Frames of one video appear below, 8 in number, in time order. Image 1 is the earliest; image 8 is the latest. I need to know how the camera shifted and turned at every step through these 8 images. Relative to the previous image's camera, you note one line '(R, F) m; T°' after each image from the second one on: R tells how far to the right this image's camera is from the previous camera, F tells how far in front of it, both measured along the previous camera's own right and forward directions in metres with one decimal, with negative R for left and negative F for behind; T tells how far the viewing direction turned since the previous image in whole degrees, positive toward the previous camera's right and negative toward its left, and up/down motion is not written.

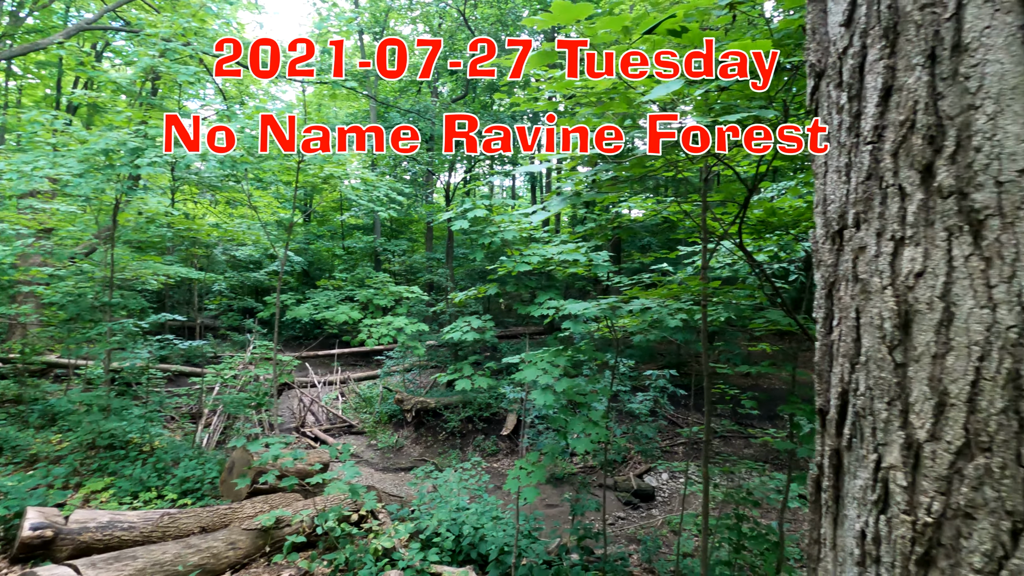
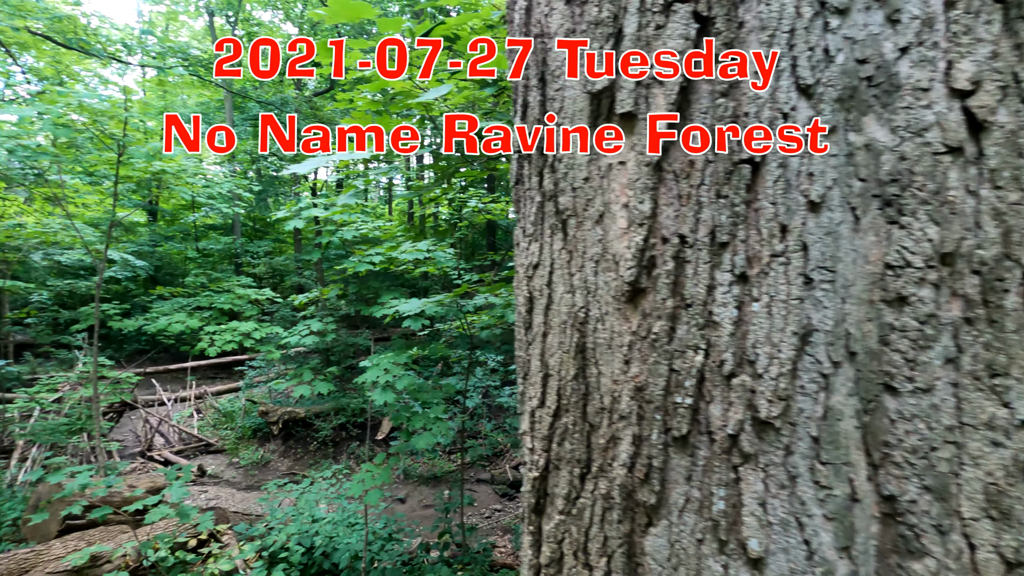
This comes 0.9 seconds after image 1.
(+1.3, -0.3) m; +11°
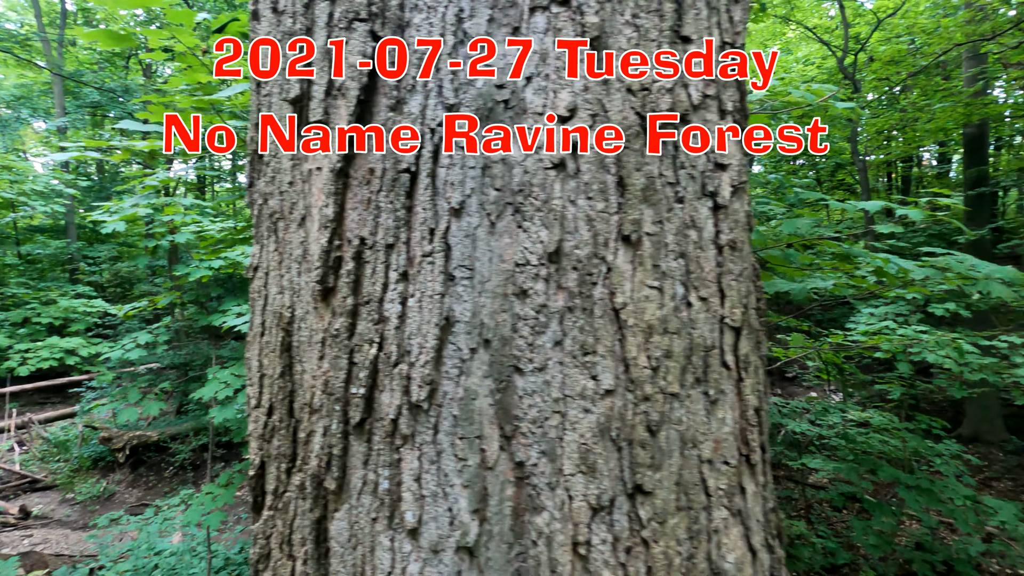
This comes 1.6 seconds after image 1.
(+1.0, -0.2) m; +11°
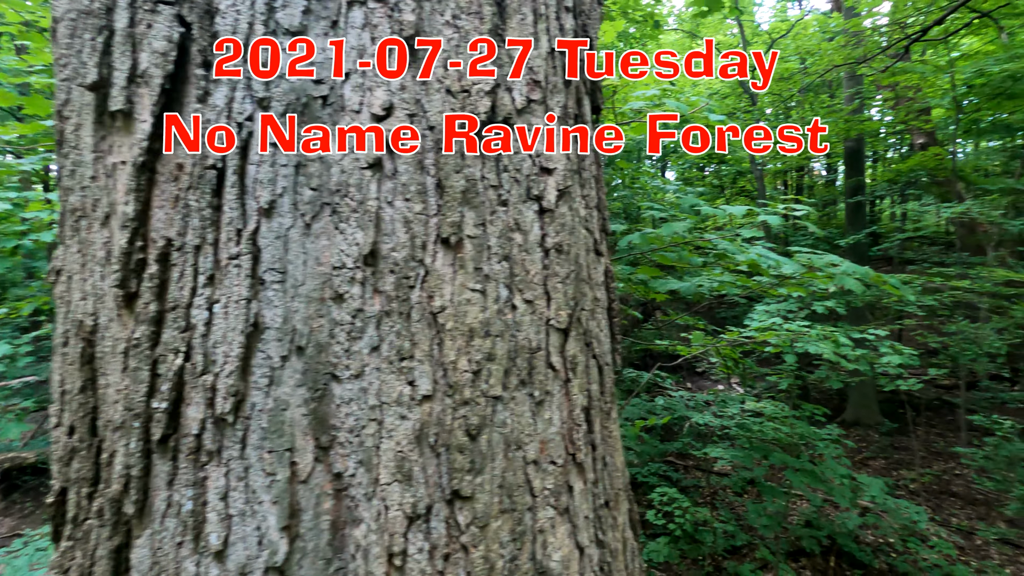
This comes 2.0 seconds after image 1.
(+0.5, 0.0) m; +7°
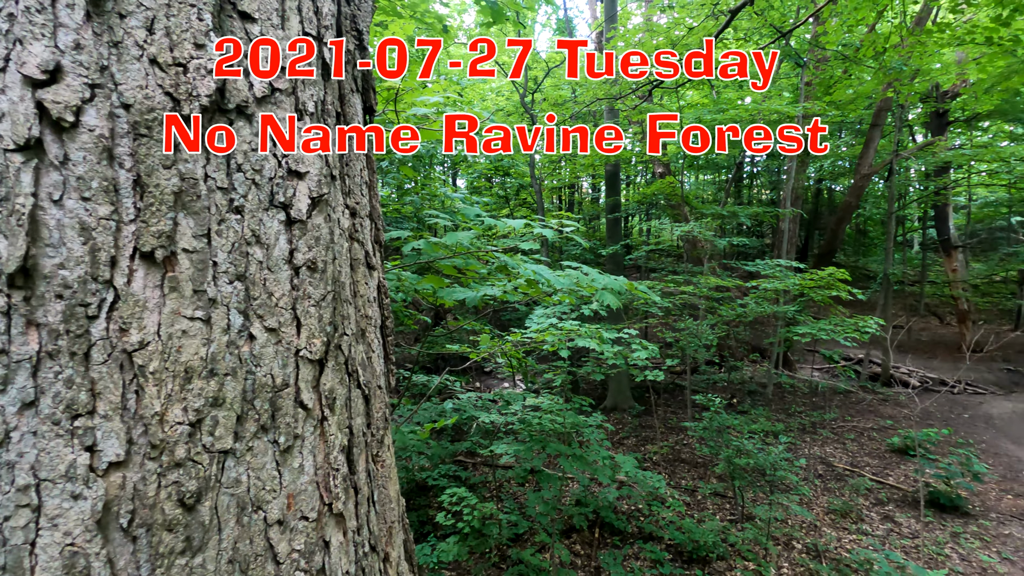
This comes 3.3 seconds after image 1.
(+0.3, +0.1) m; +22°
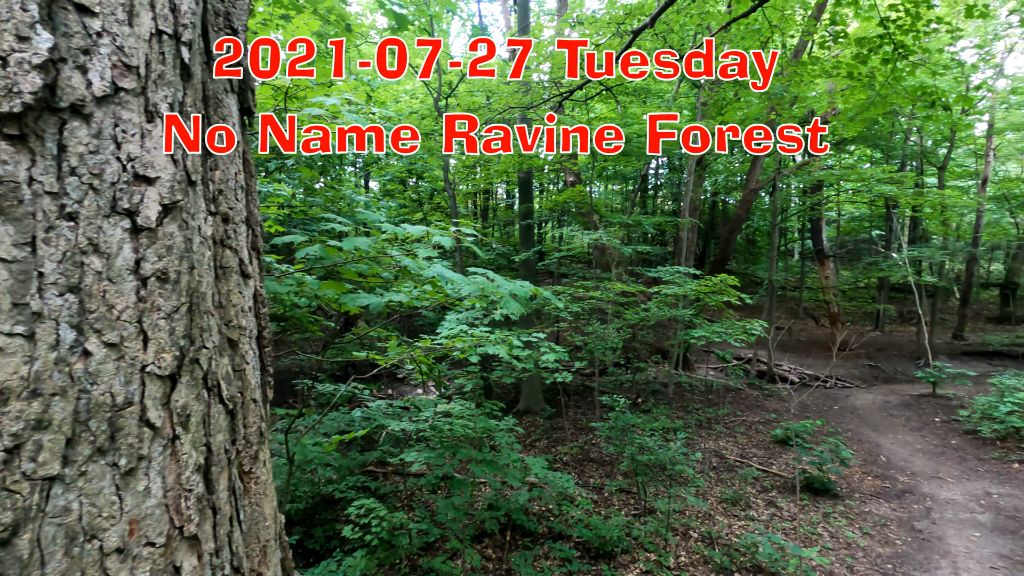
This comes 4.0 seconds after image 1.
(+0.3, -0.1) m; +7°
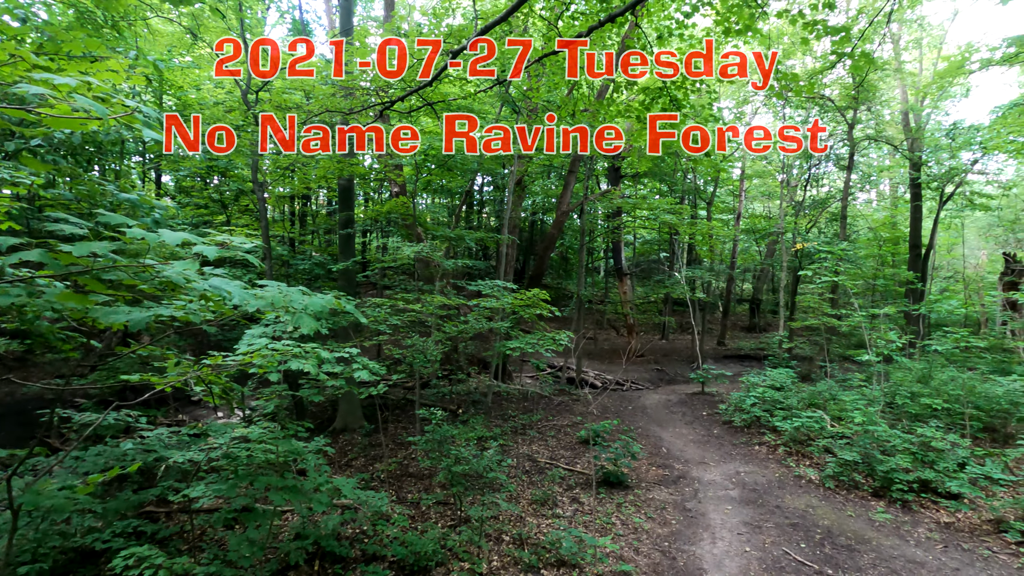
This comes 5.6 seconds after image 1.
(+0.6, -0.1) m; +15°
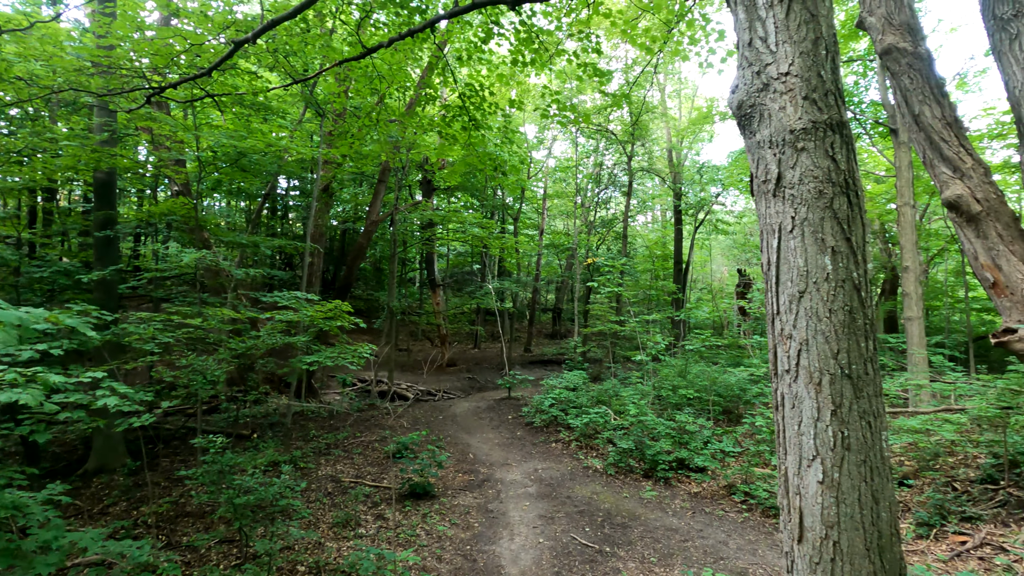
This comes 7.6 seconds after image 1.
(+0.6, -0.1) m; +17°
